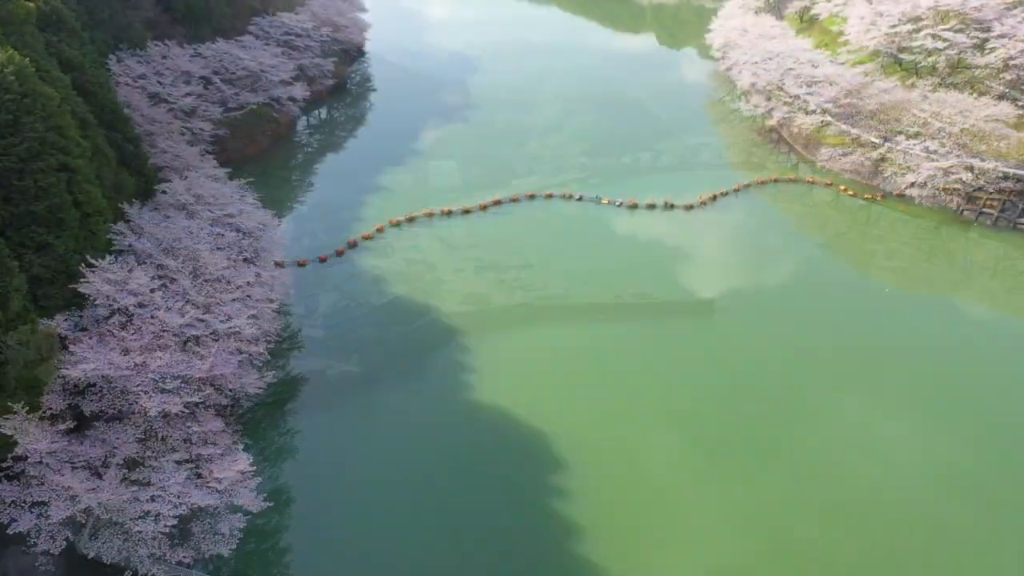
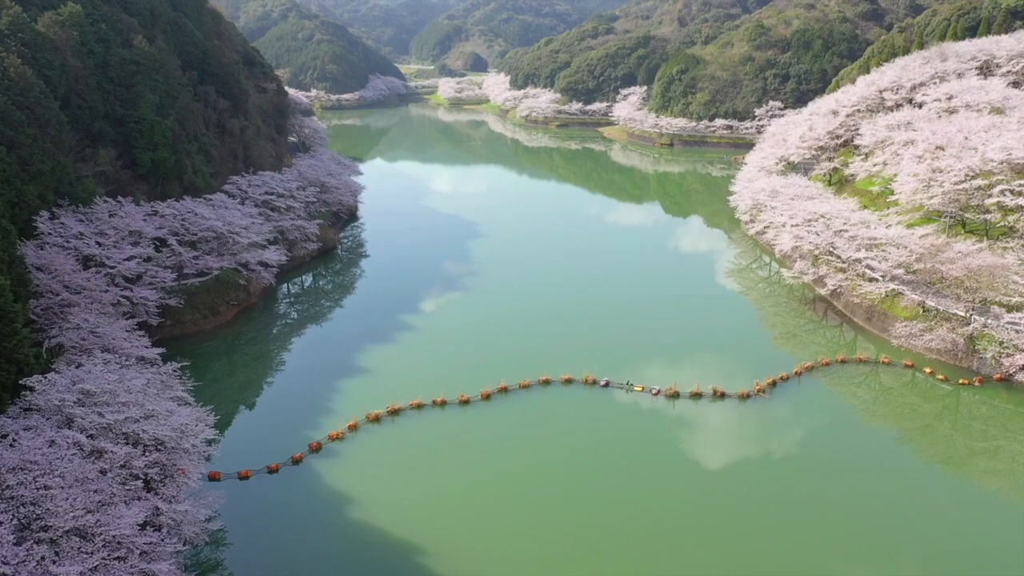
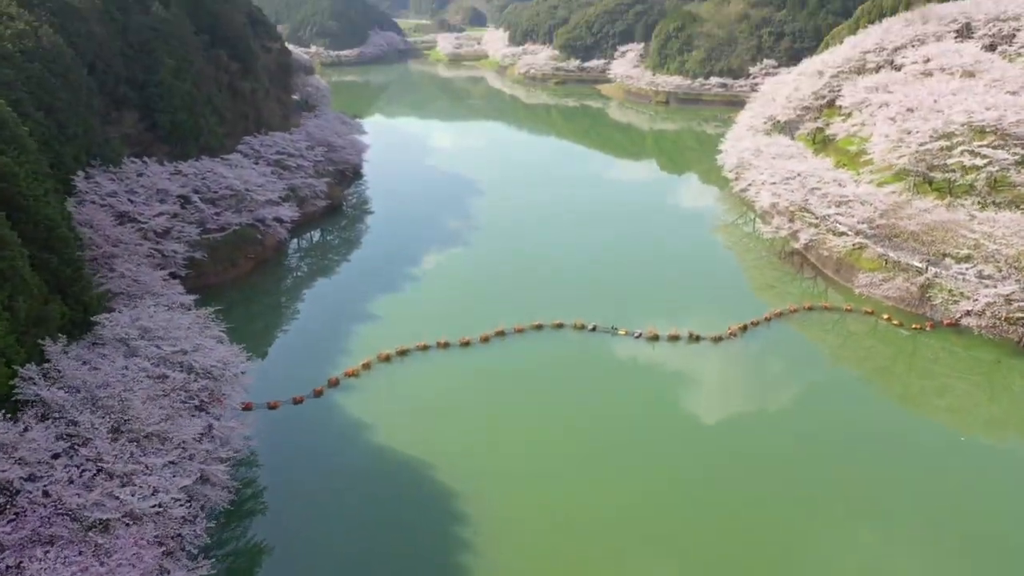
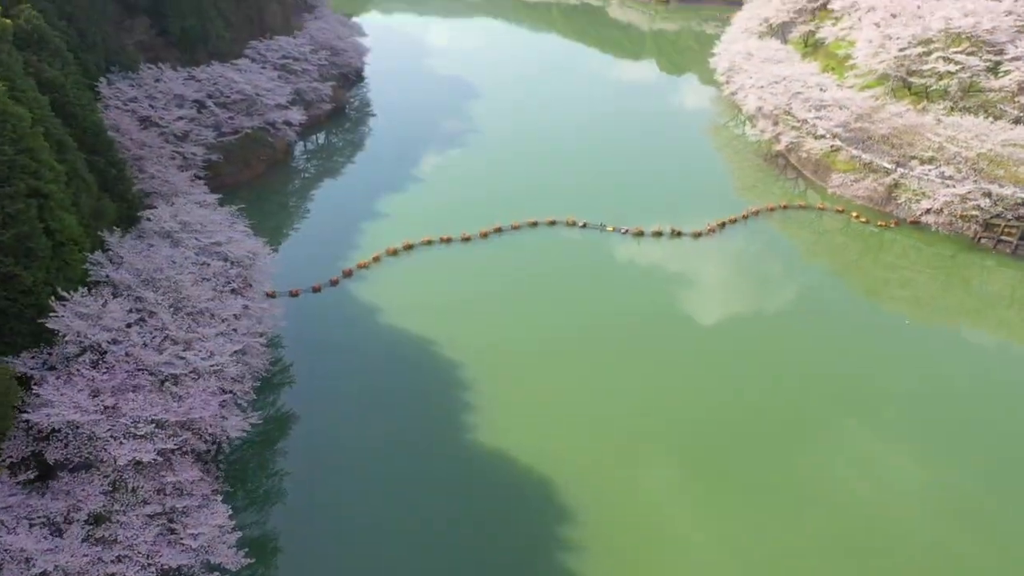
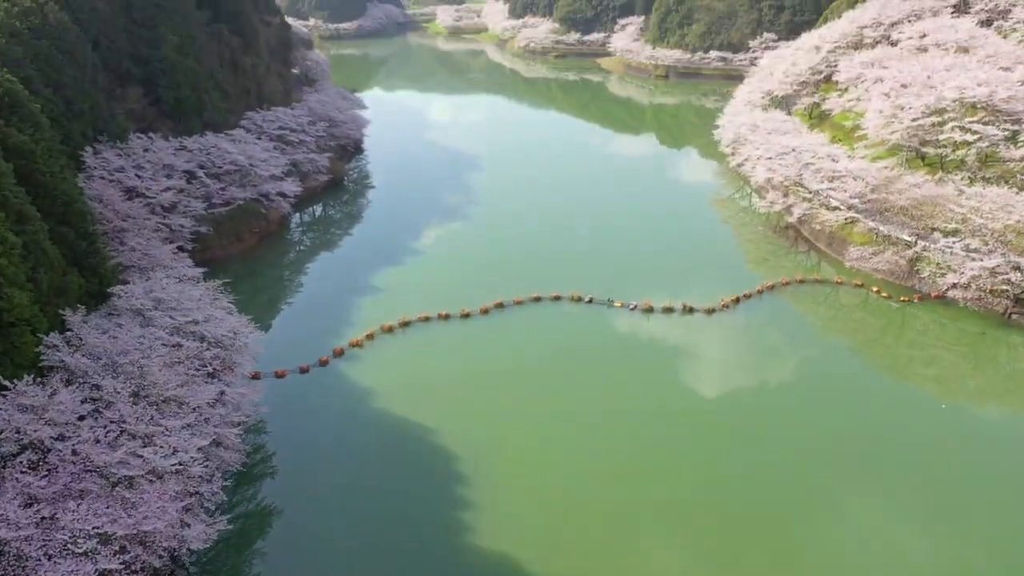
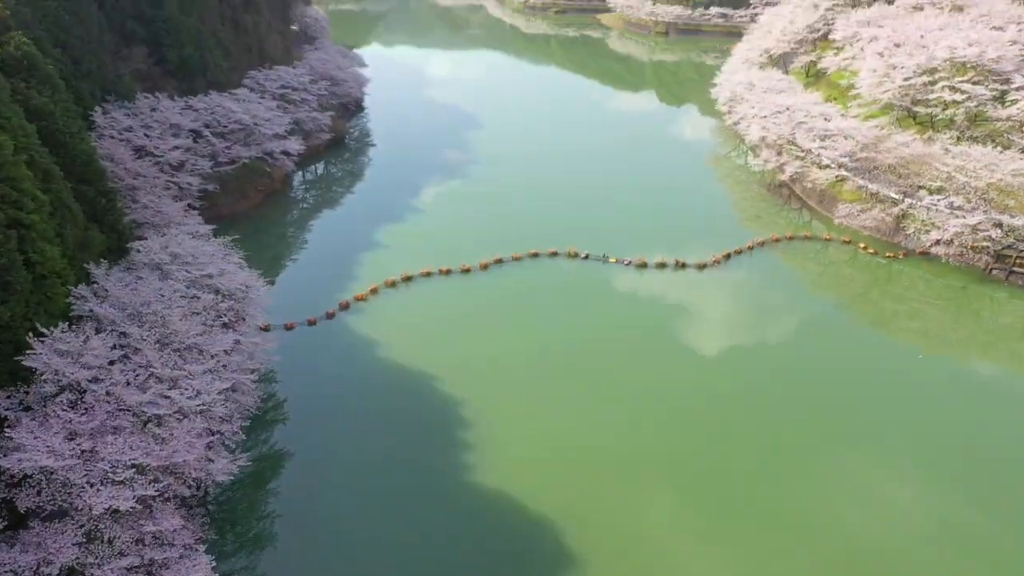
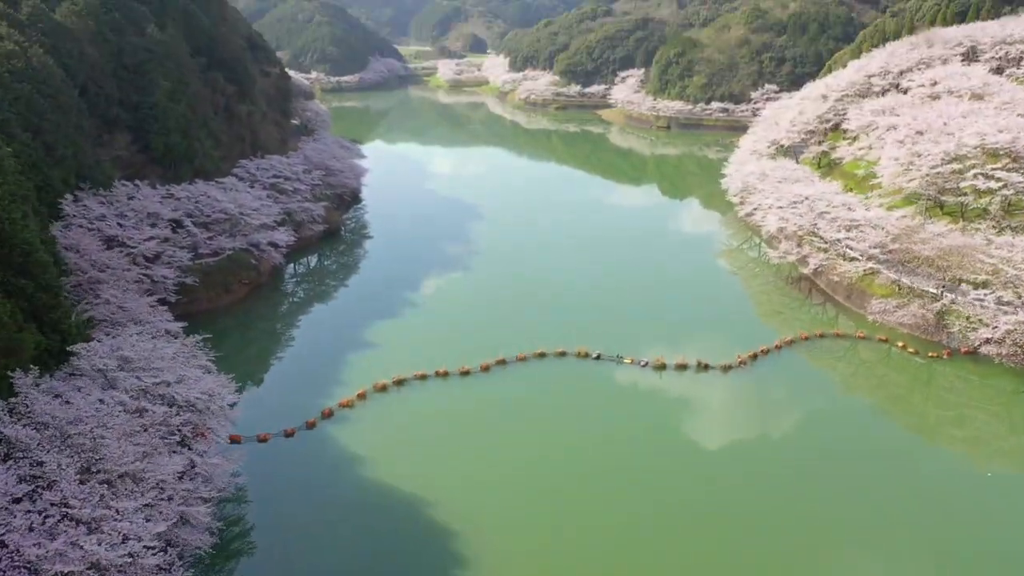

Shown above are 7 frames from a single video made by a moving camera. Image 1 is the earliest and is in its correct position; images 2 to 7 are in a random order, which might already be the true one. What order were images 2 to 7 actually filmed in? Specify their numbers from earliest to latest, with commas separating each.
4, 6, 5, 3, 7, 2
